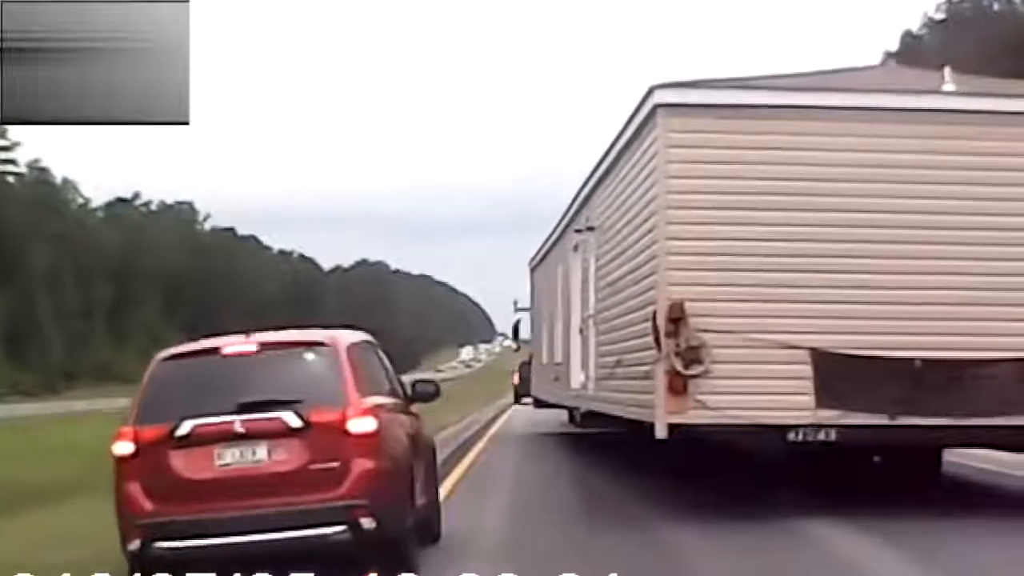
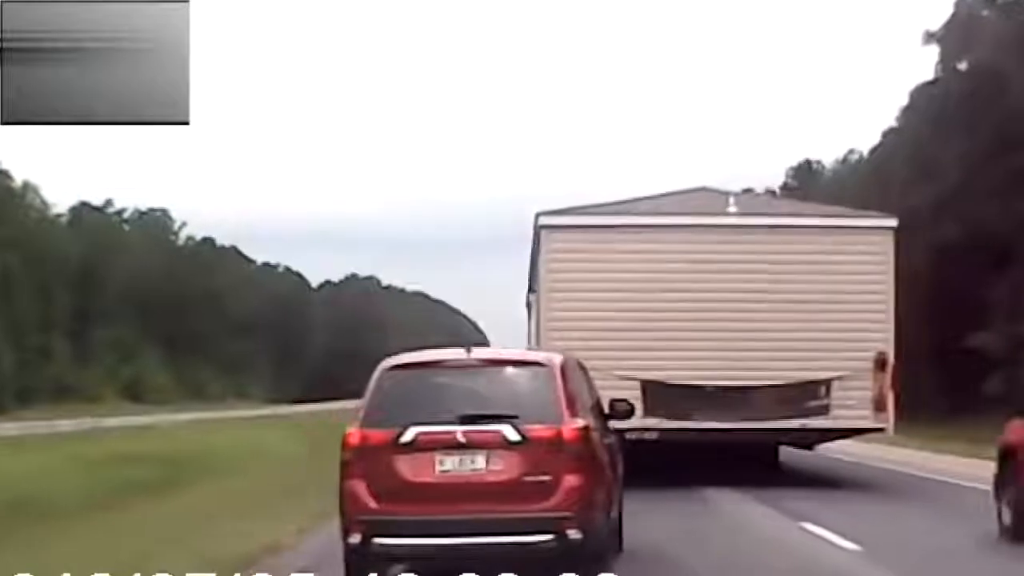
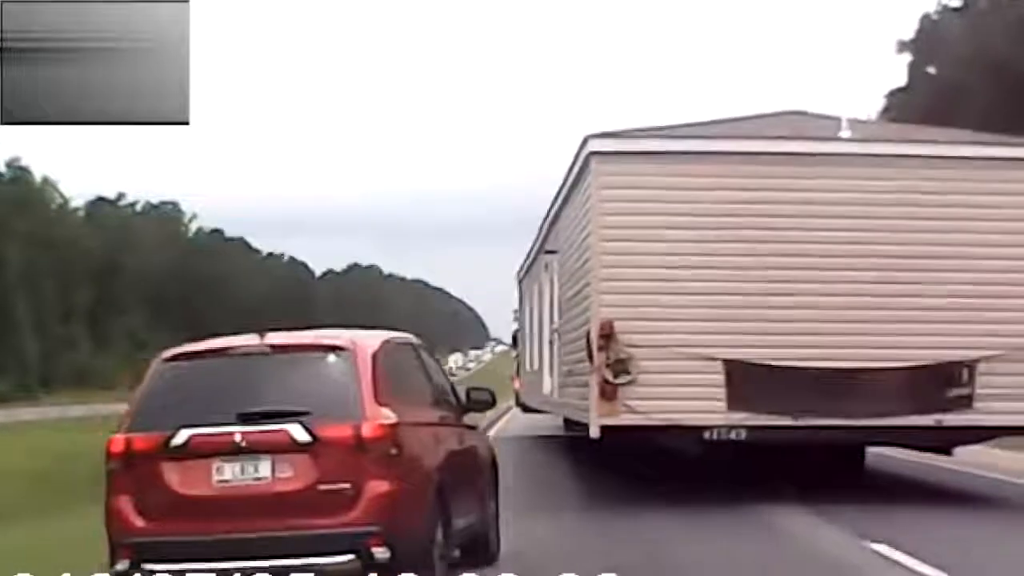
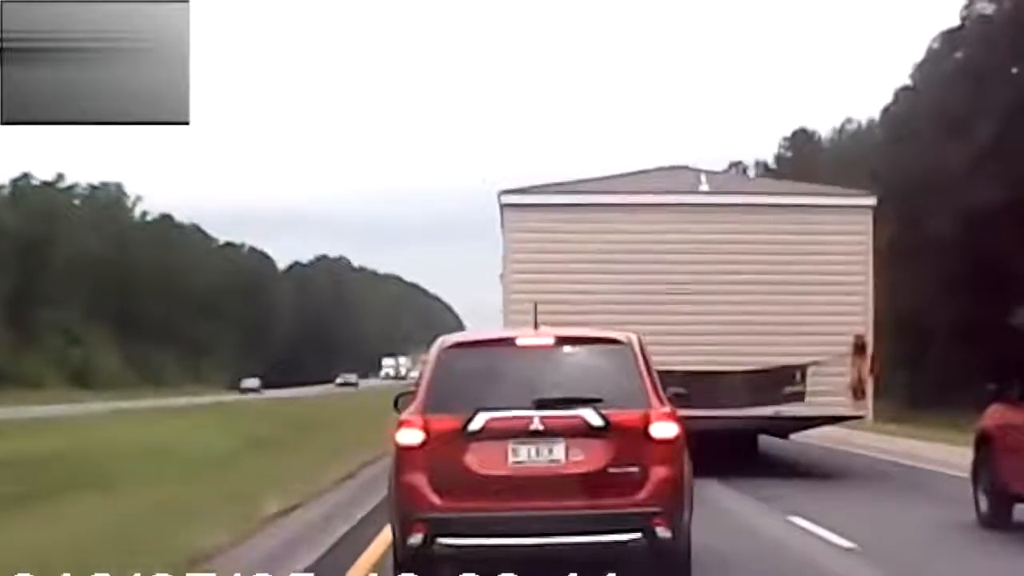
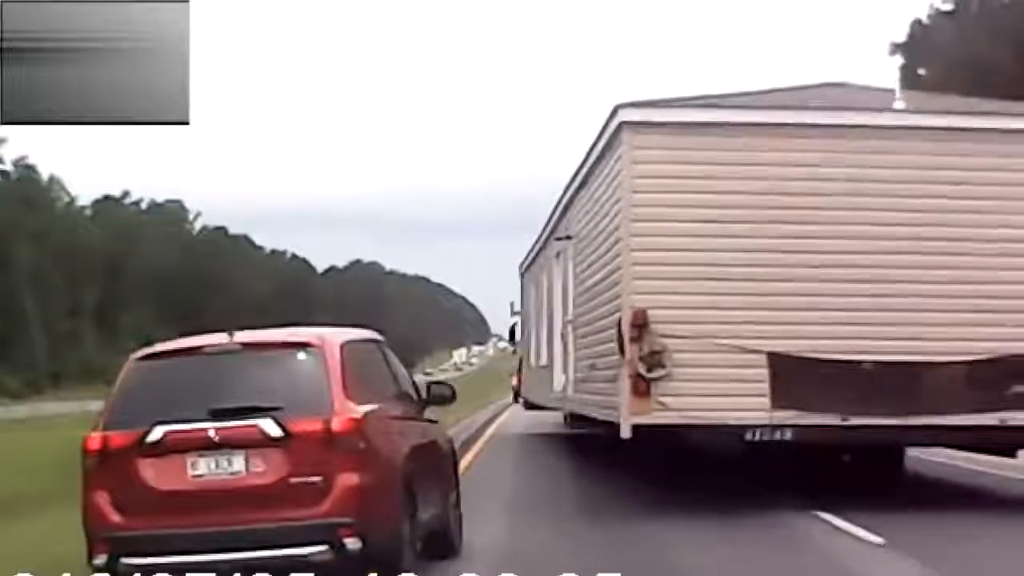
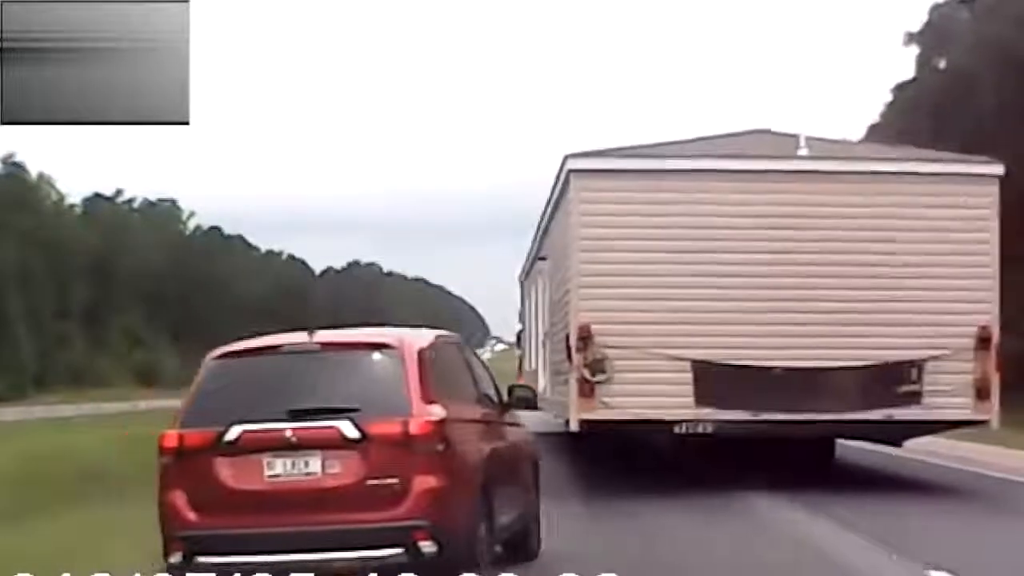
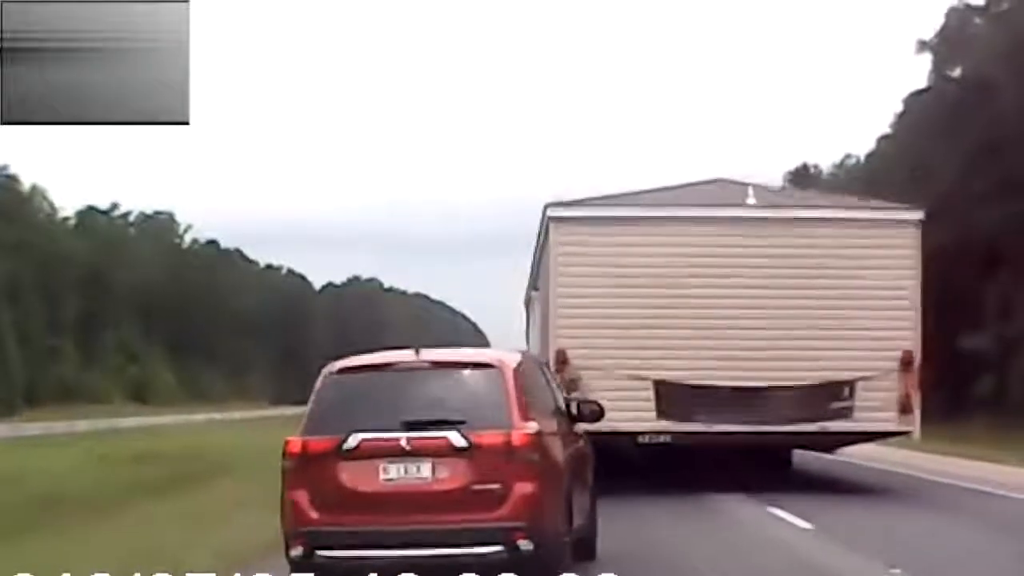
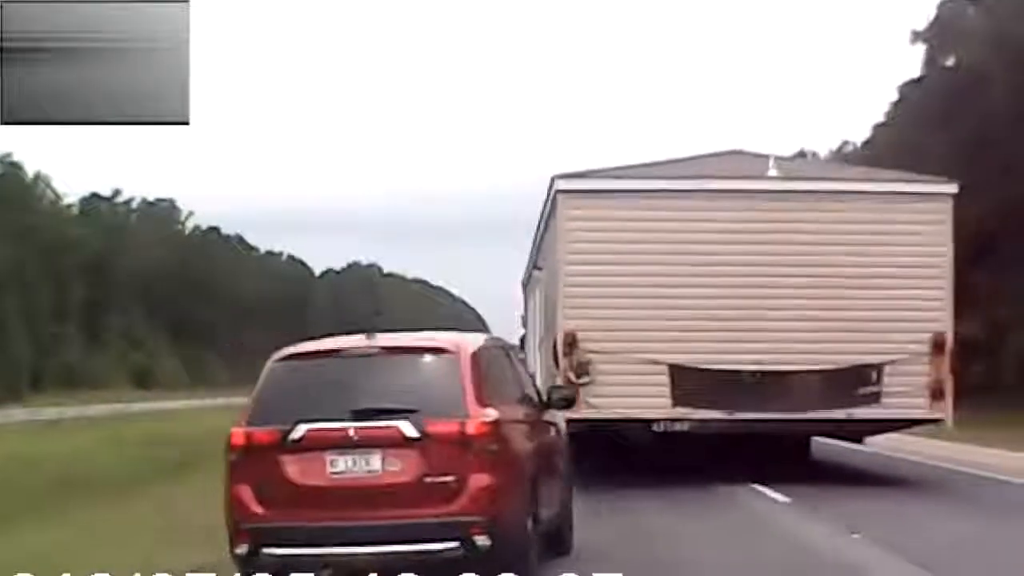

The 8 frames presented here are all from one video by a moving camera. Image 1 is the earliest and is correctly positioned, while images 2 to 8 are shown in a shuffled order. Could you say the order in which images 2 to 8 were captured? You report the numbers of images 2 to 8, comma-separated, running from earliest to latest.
5, 3, 6, 8, 7, 2, 4
